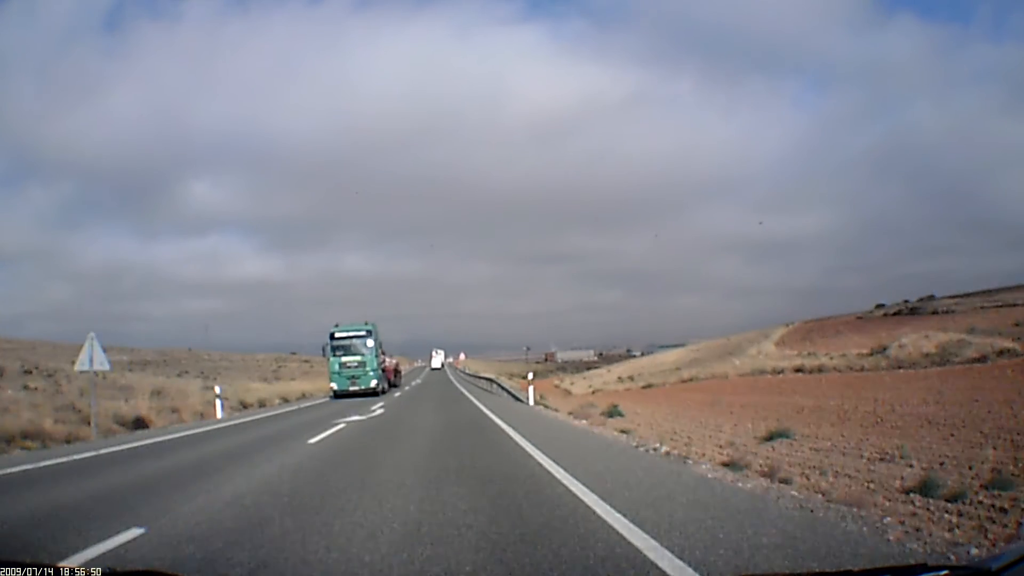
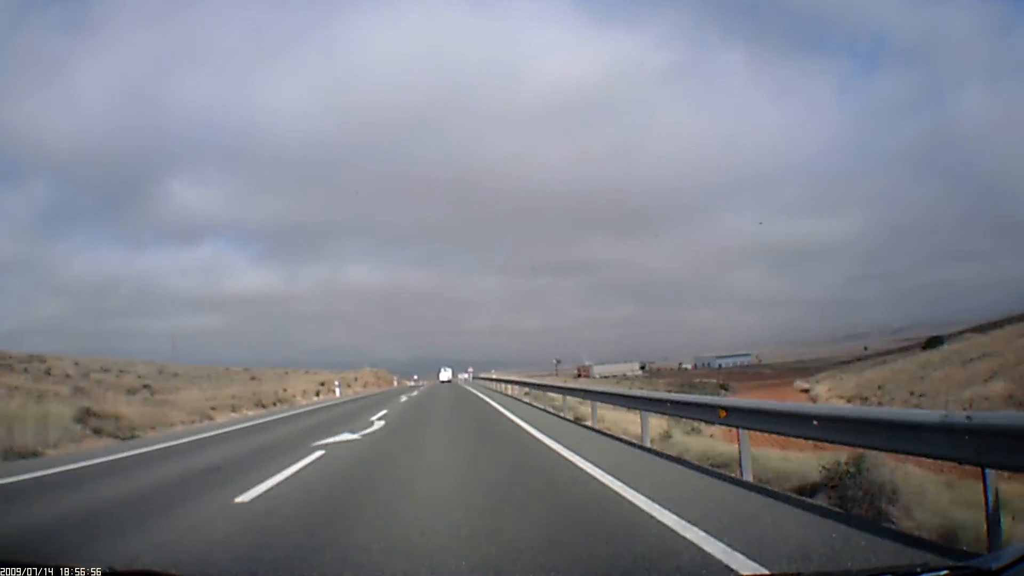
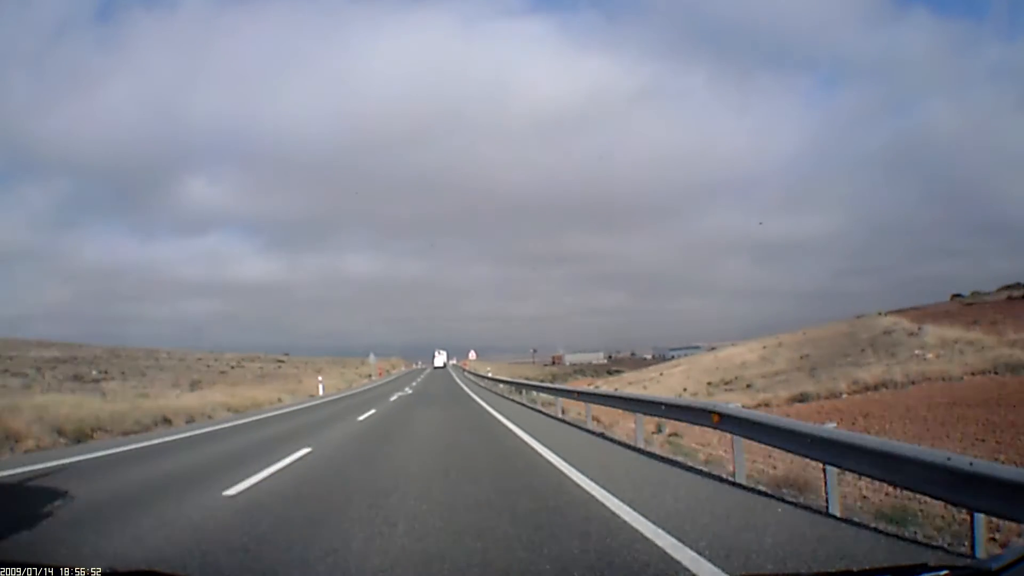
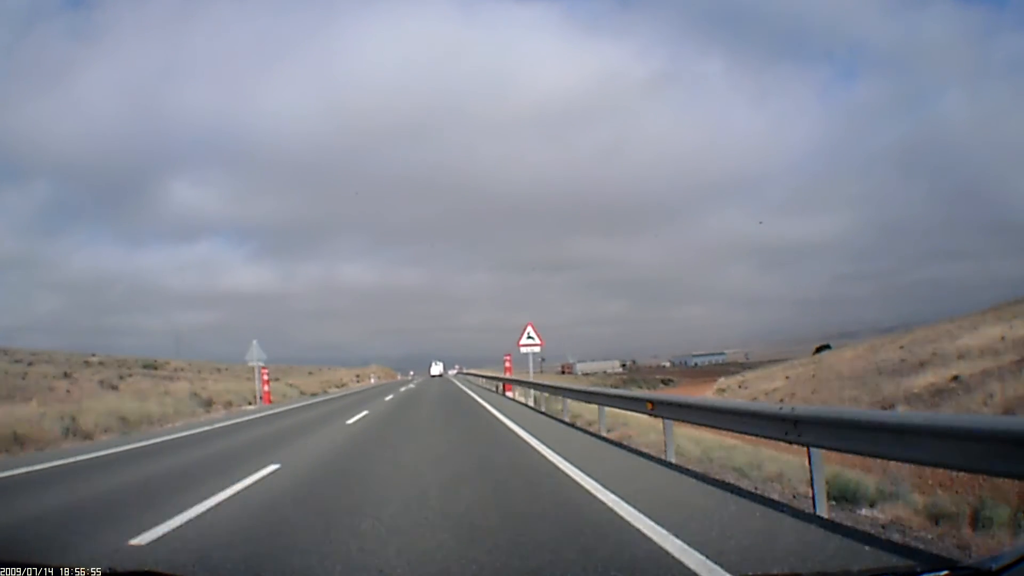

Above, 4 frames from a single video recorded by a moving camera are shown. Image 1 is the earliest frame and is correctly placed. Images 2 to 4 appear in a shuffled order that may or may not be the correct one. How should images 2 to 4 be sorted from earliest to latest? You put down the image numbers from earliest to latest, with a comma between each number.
3, 4, 2
